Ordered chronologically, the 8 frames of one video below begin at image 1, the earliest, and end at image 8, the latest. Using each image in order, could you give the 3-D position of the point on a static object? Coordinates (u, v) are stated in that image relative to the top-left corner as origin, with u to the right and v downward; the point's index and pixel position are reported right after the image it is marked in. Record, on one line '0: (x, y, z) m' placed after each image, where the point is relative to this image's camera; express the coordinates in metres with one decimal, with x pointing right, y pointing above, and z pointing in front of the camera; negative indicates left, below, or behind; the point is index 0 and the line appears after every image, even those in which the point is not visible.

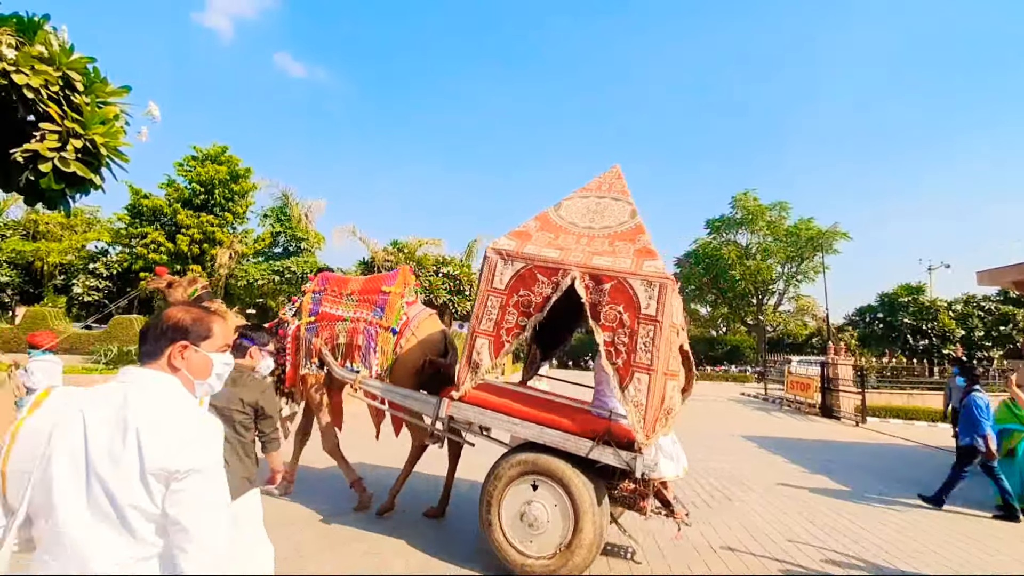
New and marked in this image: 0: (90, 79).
0: (-3.6, +1.8, +4.6) m
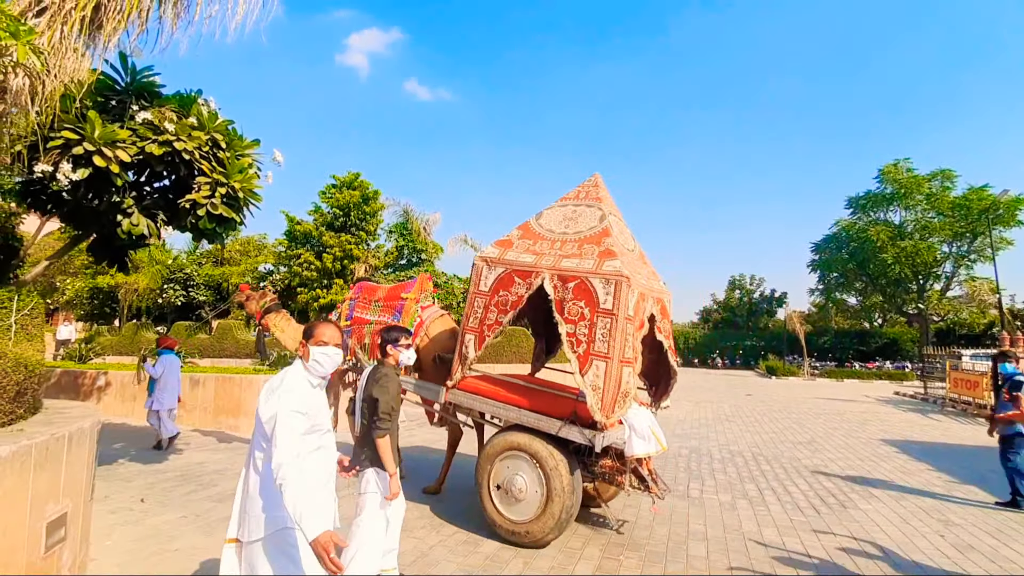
0: (-3.0, +1.7, +5.7) m
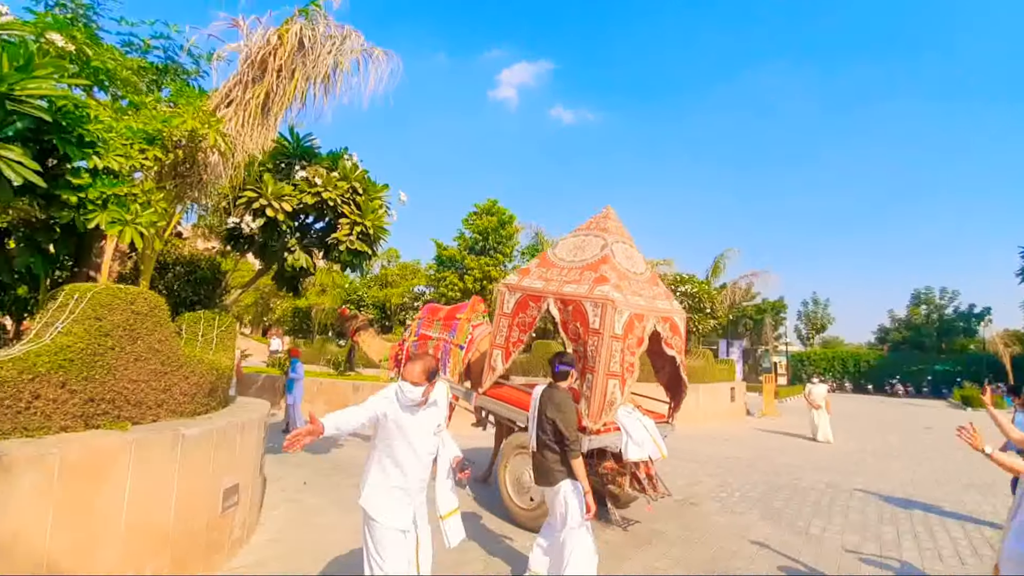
0: (-1.9, +1.4, +6.9) m
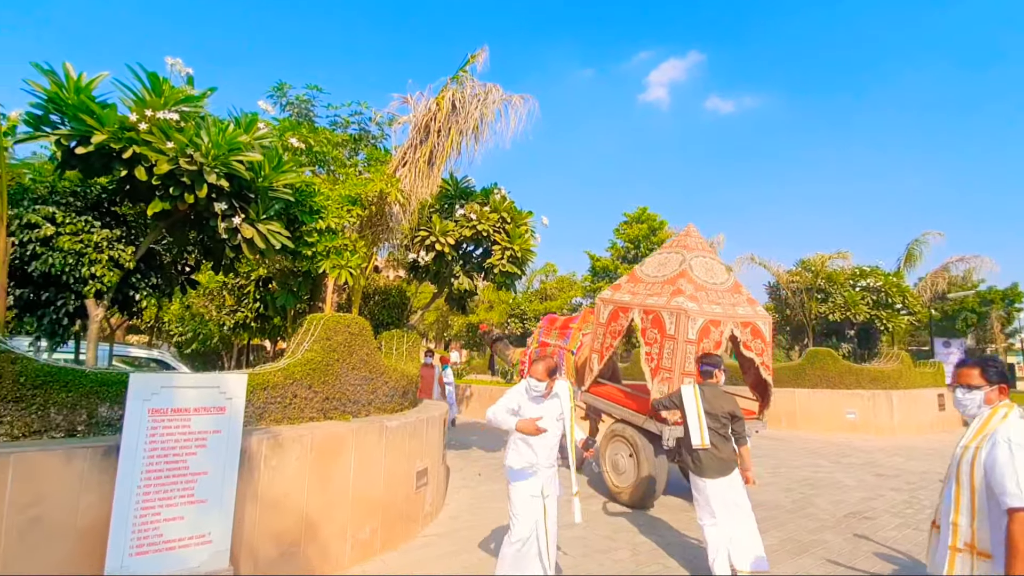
0: (+0.1, +1.1, +7.9) m
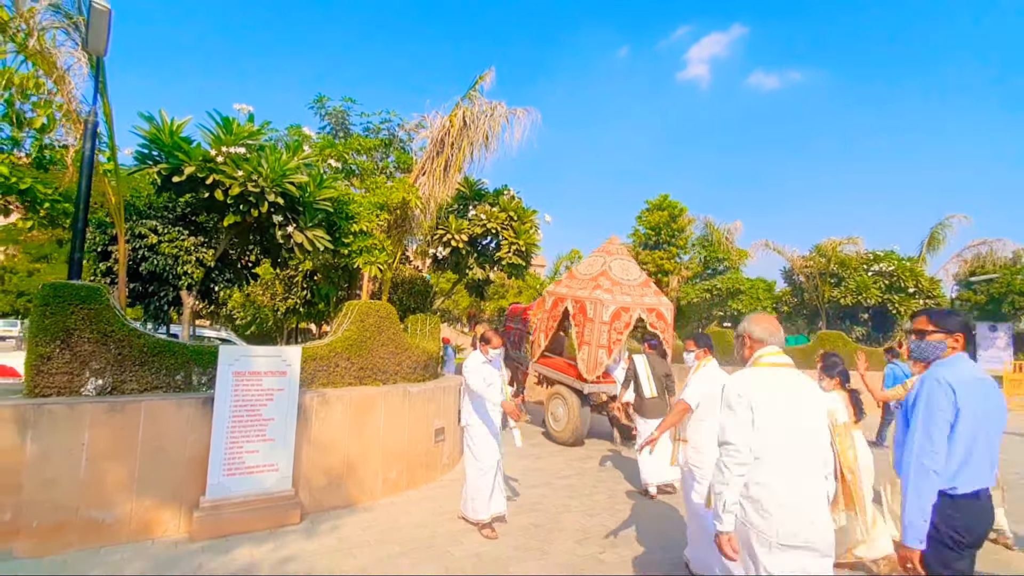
0: (+0.2, +1.3, +9.0) m
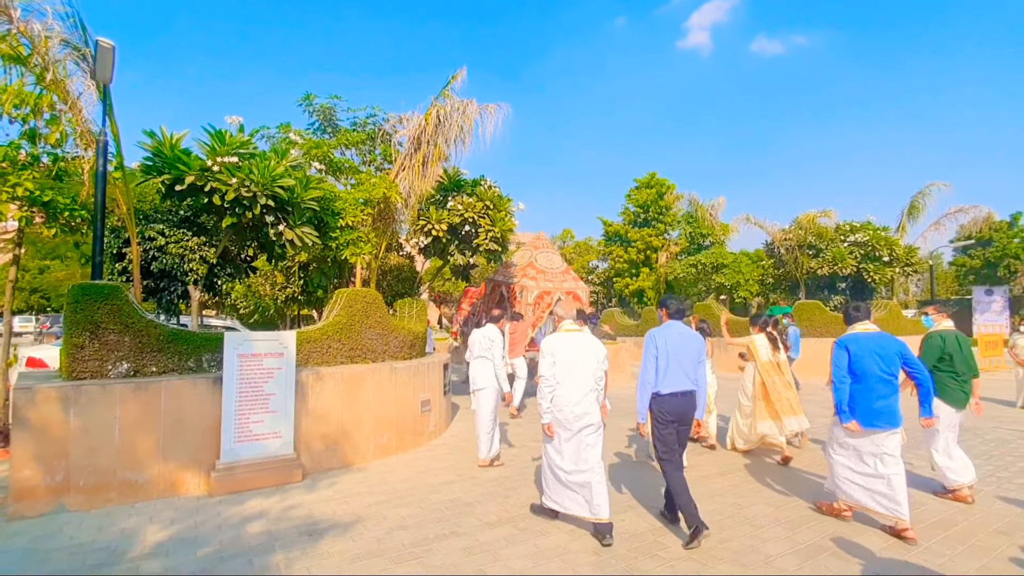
0: (-0.3, +1.6, +9.8) m
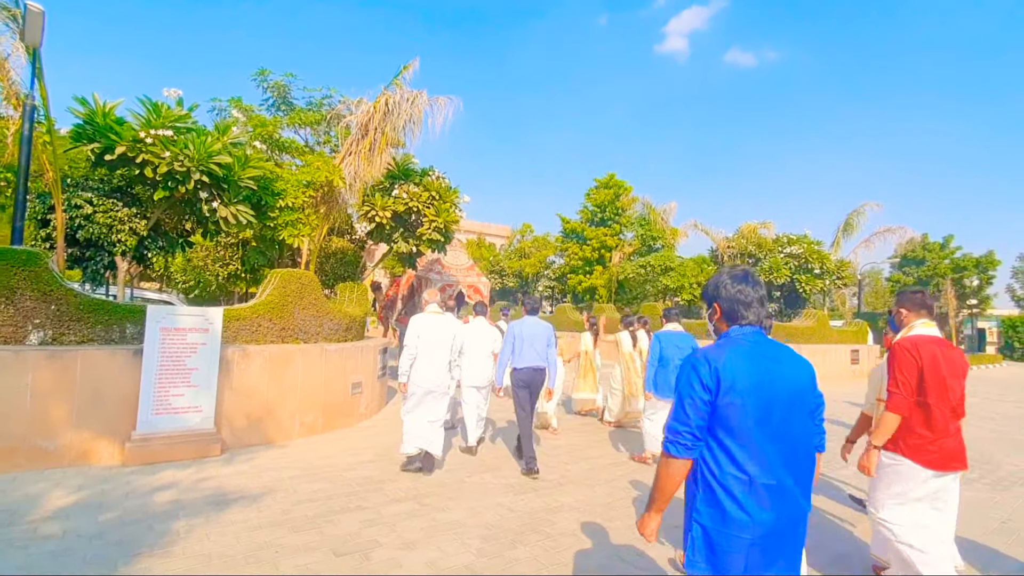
0: (-1.3, +1.8, +10.0) m
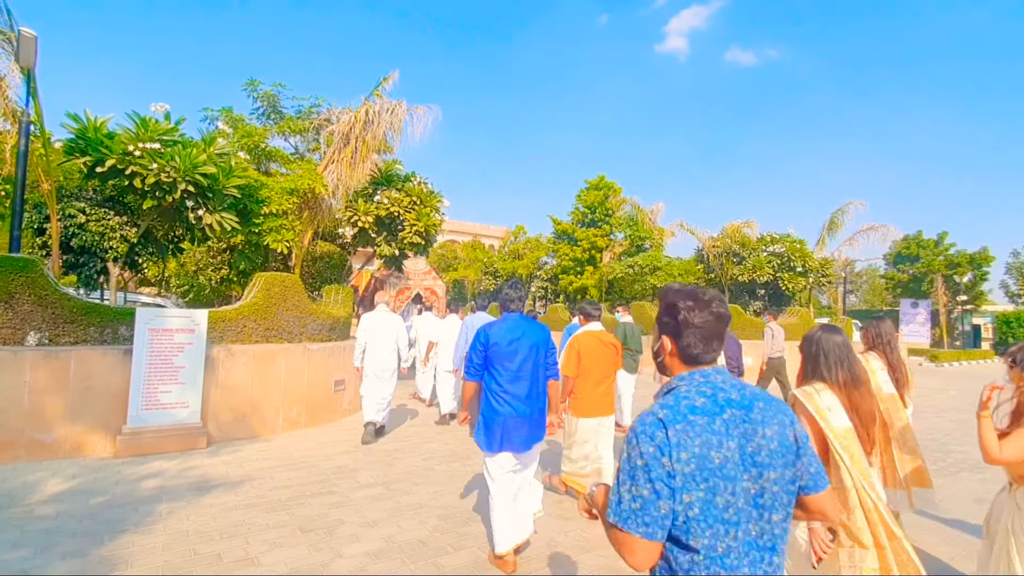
0: (-1.8, +1.8, +10.4) m
